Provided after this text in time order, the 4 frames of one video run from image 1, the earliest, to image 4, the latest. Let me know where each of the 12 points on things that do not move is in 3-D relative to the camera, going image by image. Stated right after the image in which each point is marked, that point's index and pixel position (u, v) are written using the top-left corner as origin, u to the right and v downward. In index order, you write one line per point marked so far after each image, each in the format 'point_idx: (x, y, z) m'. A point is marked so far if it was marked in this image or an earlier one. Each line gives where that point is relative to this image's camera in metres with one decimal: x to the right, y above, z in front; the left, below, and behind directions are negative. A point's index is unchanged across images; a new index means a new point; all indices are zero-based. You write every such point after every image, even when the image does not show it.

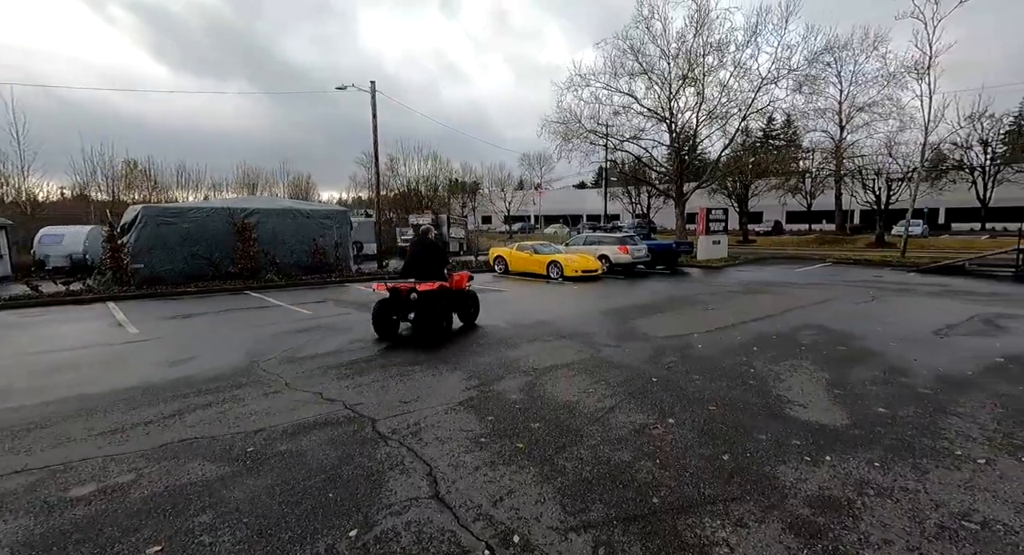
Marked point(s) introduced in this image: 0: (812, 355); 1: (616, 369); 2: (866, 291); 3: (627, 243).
0: (+3.6, -0.9, +5.5) m
1: (+1.2, -1.0, +5.1) m
2: (+8.8, -0.4, +11.4) m
3: (+4.3, +1.3, +17.3) m
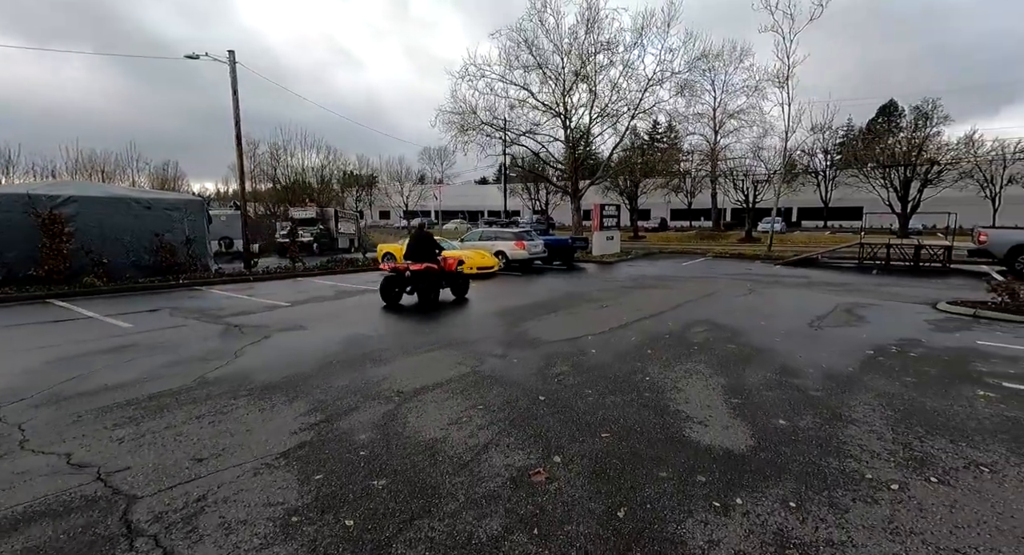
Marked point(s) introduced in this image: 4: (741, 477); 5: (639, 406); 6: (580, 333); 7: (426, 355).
0: (+2.2, -0.9, +5.2) m
1: (-0.1, -1.0, +4.3) m
2: (+6.0, -0.2, +12.1) m
3: (+0.4, +1.4, +16.9) m
4: (+1.3, -1.2, +2.7) m
5: (+1.1, -1.1, +3.8) m
6: (+1.0, -0.8, +6.5) m
7: (-1.0, -0.9, +5.5) m
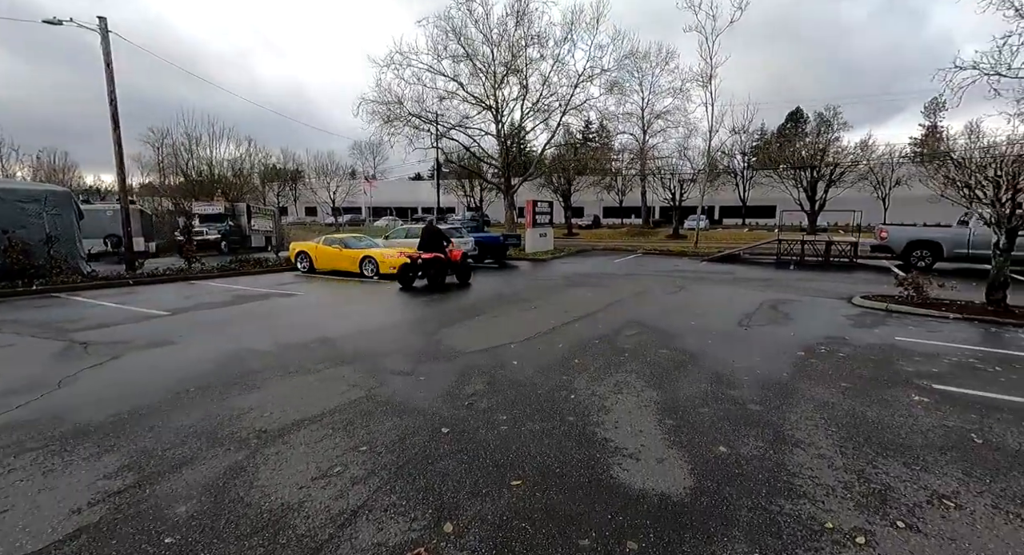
0: (+1.3, -0.9, +4.7) m
1: (-0.9, -1.1, +3.5) m
2: (+4.2, -0.1, +12.0) m
3: (-2.1, +1.5, +16.0) m
4: (+0.8, -1.2, +2.1) m
5: (+0.3, -1.1, +3.2) m
6: (-0.1, -0.8, +5.8) m
7: (-2.0, -1.0, +4.6) m
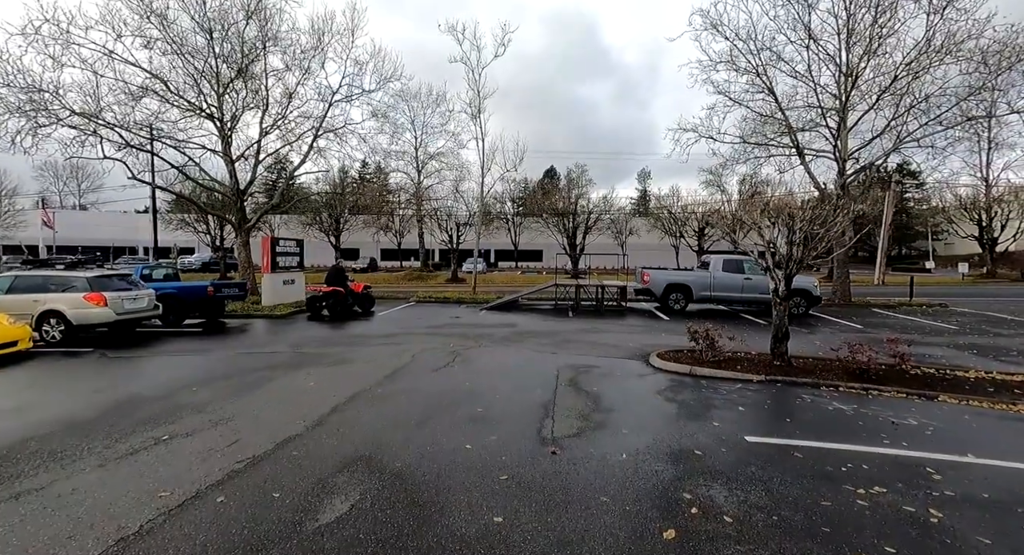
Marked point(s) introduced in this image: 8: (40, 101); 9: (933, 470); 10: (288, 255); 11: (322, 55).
0: (-0.7, -1.5, +1.2) m
1: (-2.1, -1.5, -0.8) m
2: (-1.3, -1.3, +9.1) m
3: (-8.8, -0.2, +10.1) m
4: (0.0, -1.5, -1.4) m
5: (-0.8, -1.5, -0.6) m
6: (-2.4, -1.5, +1.6) m
7: (-3.5, -1.5, -0.3) m
8: (-15.5, +5.8, +15.1) m
9: (+3.2, -1.4, +3.5) m
10: (-8.5, +0.8, +17.5) m
11: (-7.5, +8.8, +18.2) m
